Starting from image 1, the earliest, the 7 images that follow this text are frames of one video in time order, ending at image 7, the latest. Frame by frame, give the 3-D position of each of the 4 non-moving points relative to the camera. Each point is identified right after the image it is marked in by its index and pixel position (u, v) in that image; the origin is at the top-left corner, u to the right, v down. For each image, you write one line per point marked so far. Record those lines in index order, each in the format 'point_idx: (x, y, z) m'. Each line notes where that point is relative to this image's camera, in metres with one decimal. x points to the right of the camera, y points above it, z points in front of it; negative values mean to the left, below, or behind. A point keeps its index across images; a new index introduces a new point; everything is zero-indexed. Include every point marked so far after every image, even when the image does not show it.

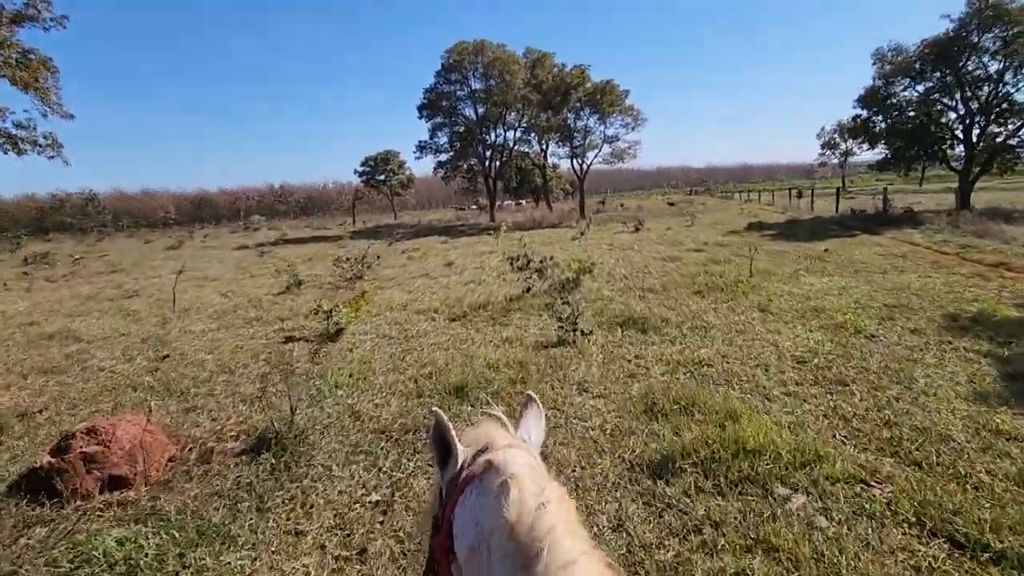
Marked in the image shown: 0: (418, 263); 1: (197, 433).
0: (-2.4, +0.6, +13.9) m
1: (-2.4, -1.1, +4.2) m
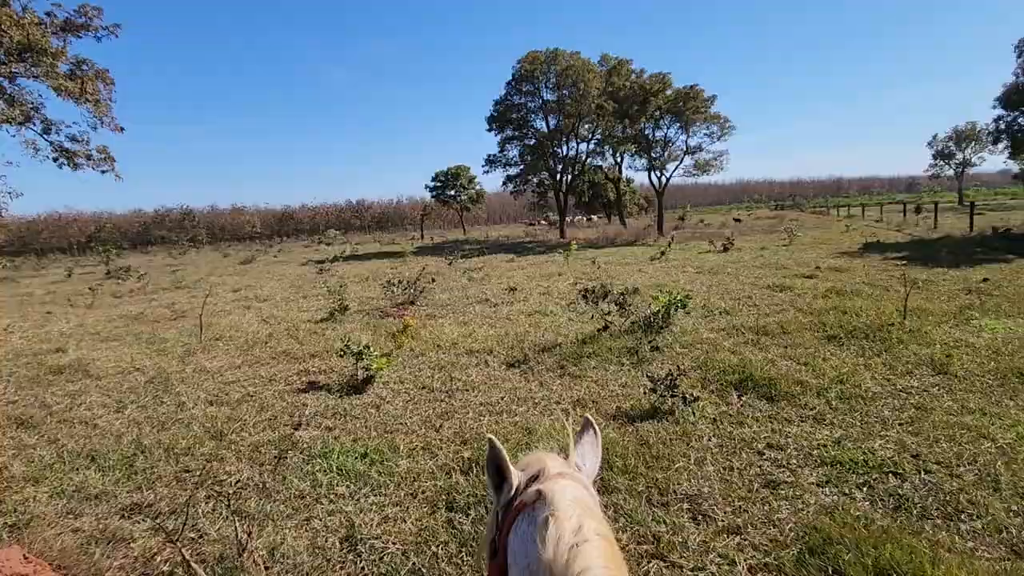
0: (-0.7, 0.0, +12.5) m
1: (-2.1, -1.4, +2.8) m
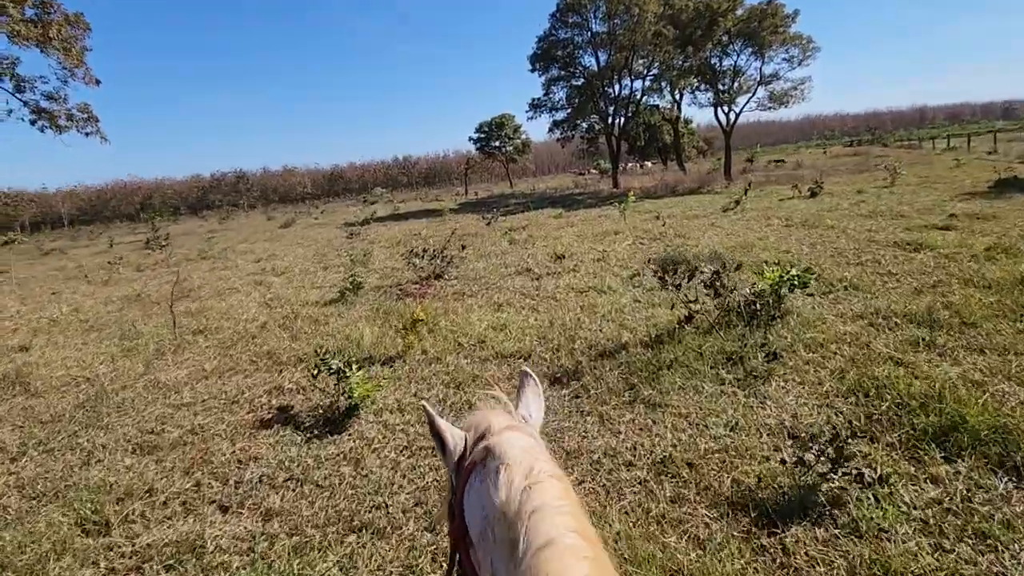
0: (+0.2, +0.7, +10.6) m
1: (-2.0, -1.6, +1.2) m
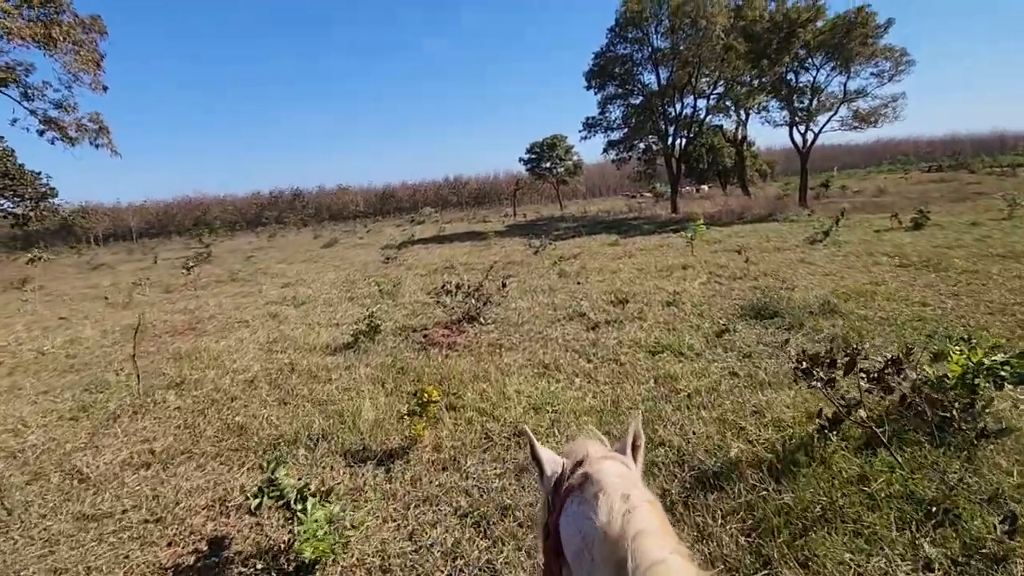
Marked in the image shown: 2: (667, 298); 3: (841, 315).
0: (+1.0, 0.0, +9.0) m
1: (-2.0, -1.9, -0.3) m
2: (+2.2, -0.1, +7.7) m
3: (+3.6, -0.3, +6.0) m
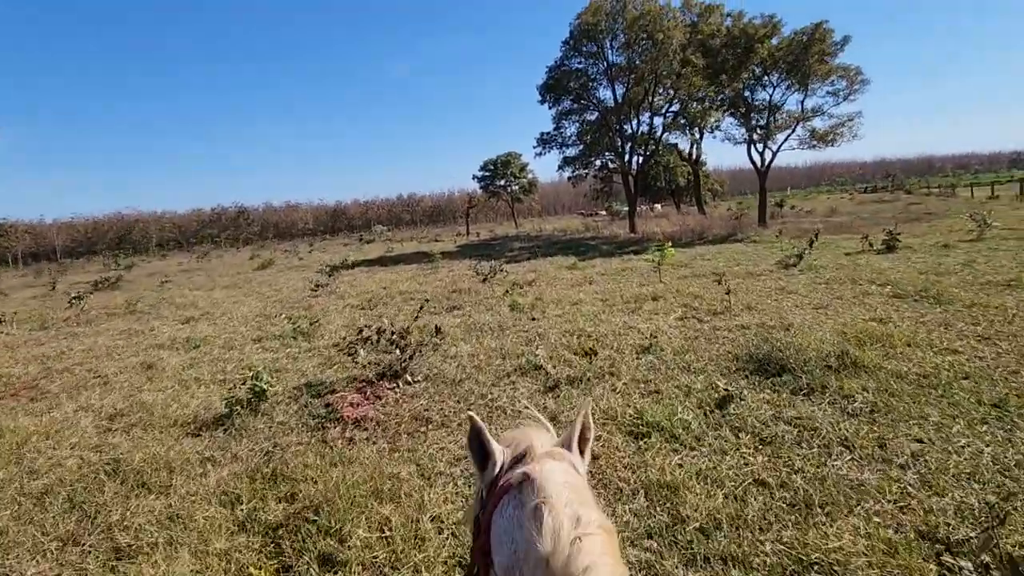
0: (+0.2, -0.5, +7.4) m
1: (-2.1, -2.2, -2.1) m
2: (+1.5, -0.6, +6.3) m
3: (+3.1, -0.7, +4.6) m
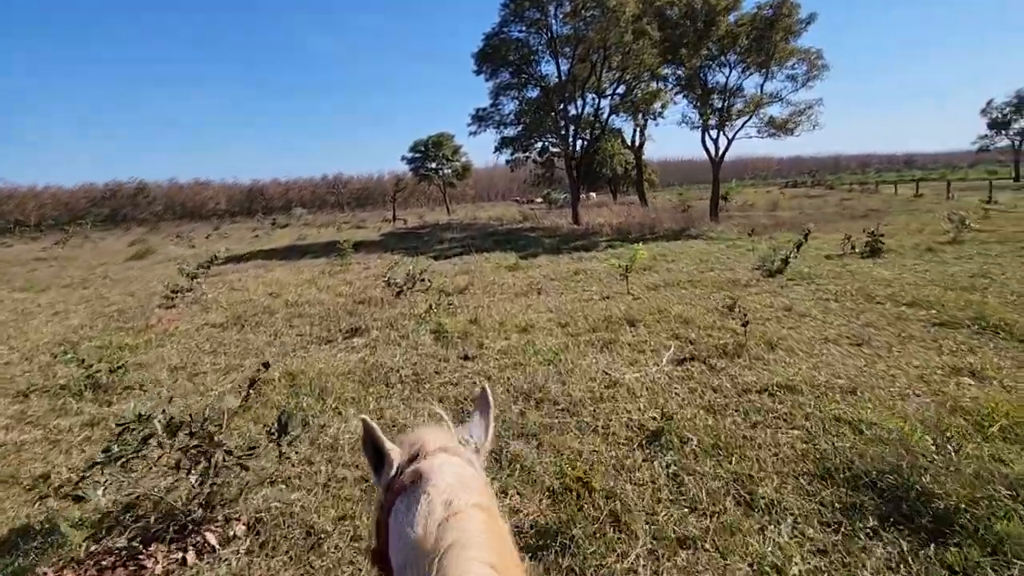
0: (-0.5, -0.8, +4.8) m
1: (-1.6, -2.7, -4.9) m
2: (+0.9, -1.0, +3.8) m
3: (+2.7, -1.1, +2.4) m
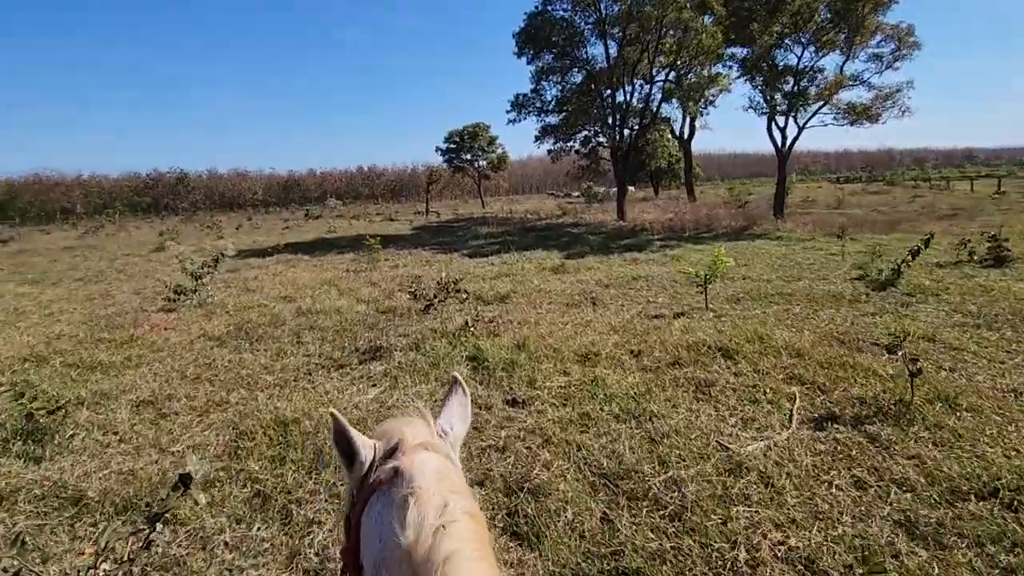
0: (0.0, -1.0, +3.3) m
1: (-1.7, -3.0, -6.2) m
2: (+1.3, -1.2, +2.2) m
3: (+3.0, -1.4, +0.7) m
